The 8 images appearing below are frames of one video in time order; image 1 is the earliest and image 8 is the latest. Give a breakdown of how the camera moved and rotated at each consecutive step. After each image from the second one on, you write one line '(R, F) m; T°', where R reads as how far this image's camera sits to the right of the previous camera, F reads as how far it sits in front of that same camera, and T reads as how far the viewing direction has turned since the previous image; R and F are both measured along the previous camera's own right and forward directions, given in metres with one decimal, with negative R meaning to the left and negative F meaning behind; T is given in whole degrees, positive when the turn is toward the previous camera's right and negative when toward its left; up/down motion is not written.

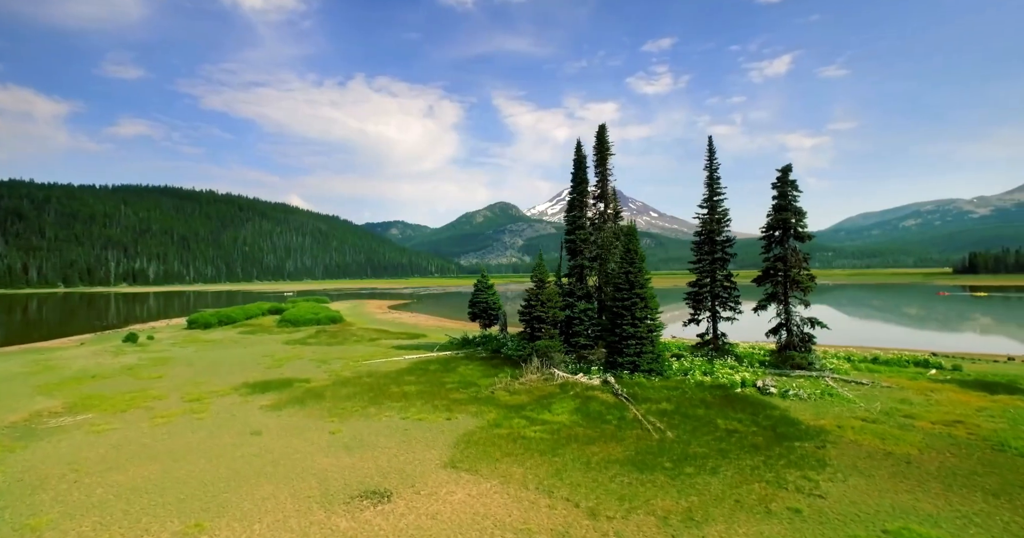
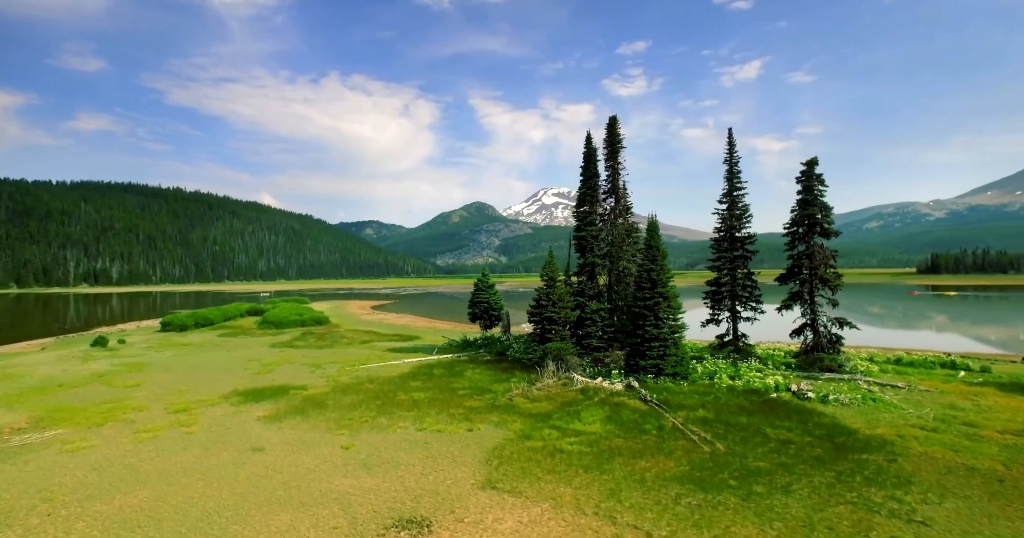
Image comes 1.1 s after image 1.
(-2.4, +2.3) m; +2°
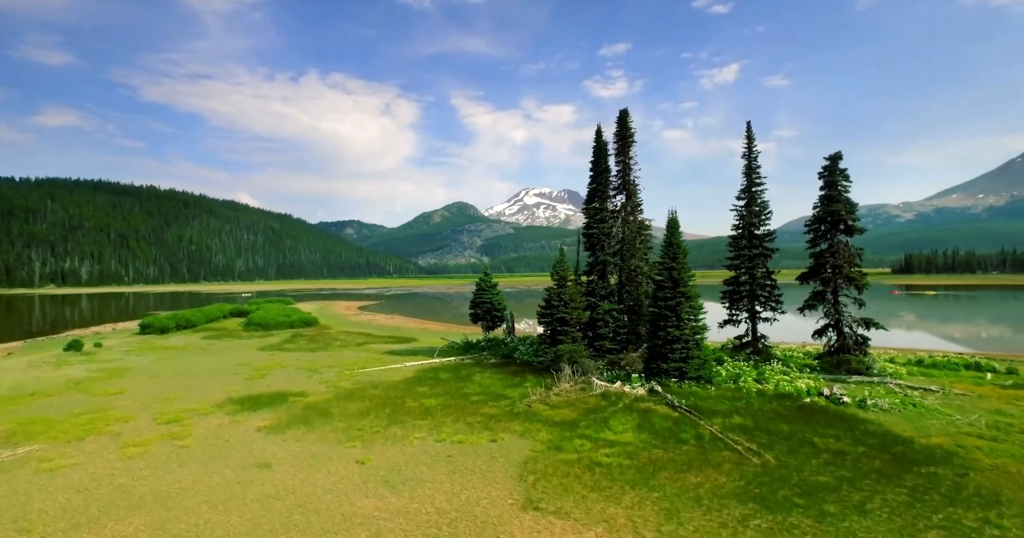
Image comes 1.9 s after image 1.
(-1.9, +1.8) m; +2°
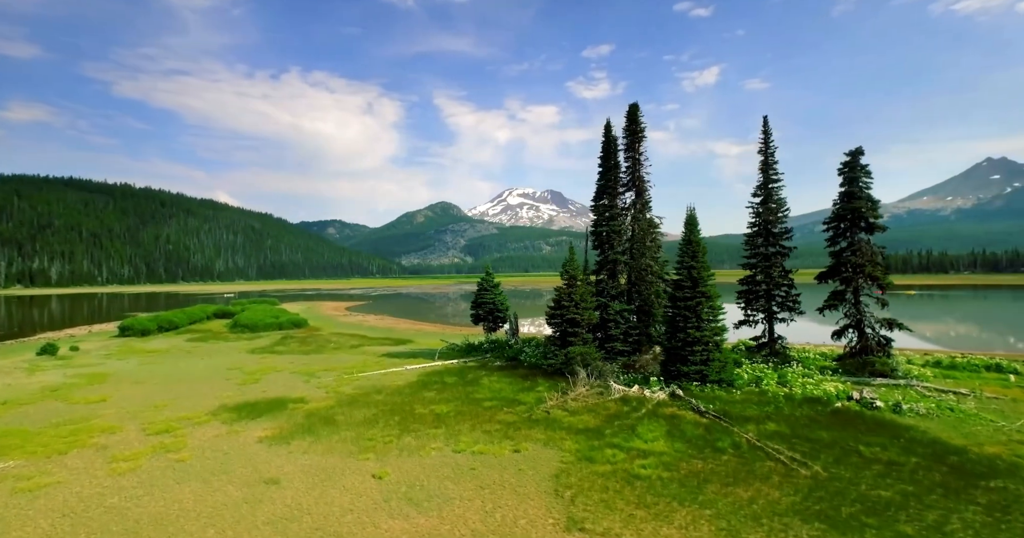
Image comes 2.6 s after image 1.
(-1.7, +1.5) m; +2°
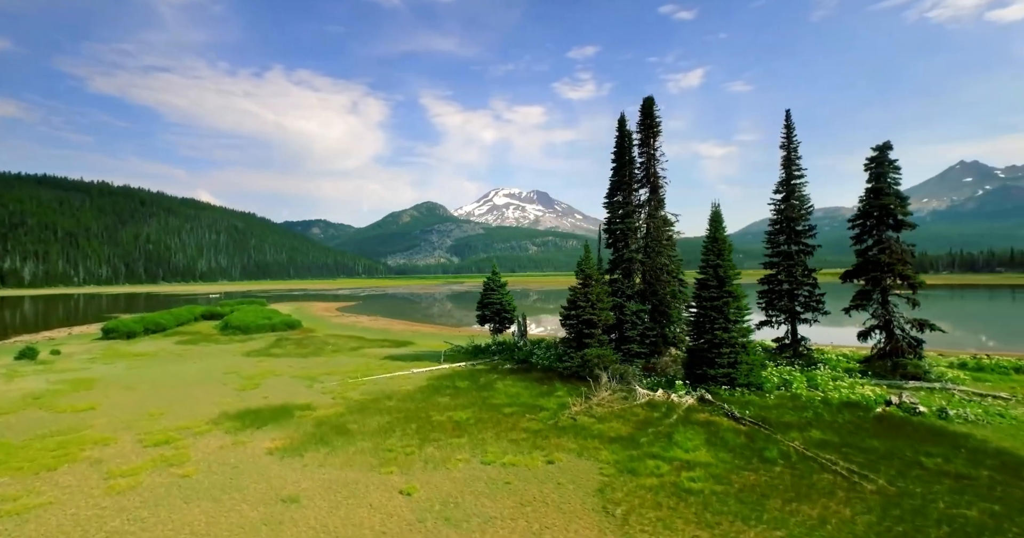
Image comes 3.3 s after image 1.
(-1.8, +1.5) m; +1°
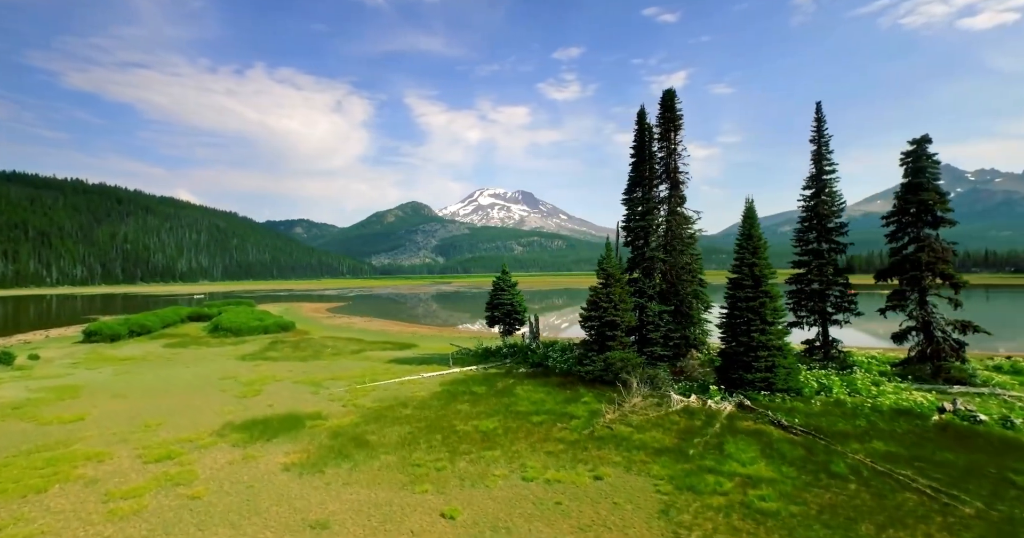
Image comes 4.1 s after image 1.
(-2.1, +1.8) m; +2°
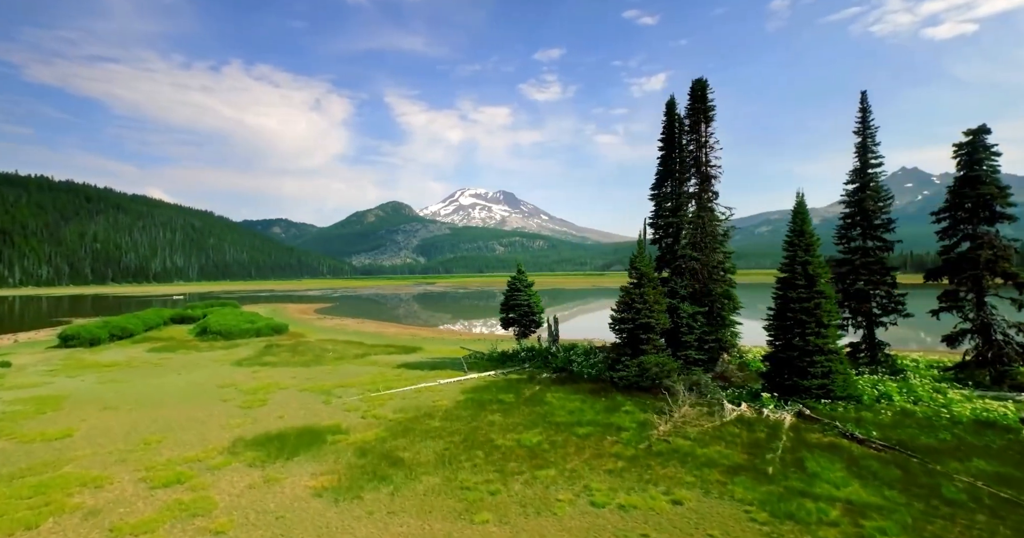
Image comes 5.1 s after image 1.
(-2.8, +2.3) m; +2°
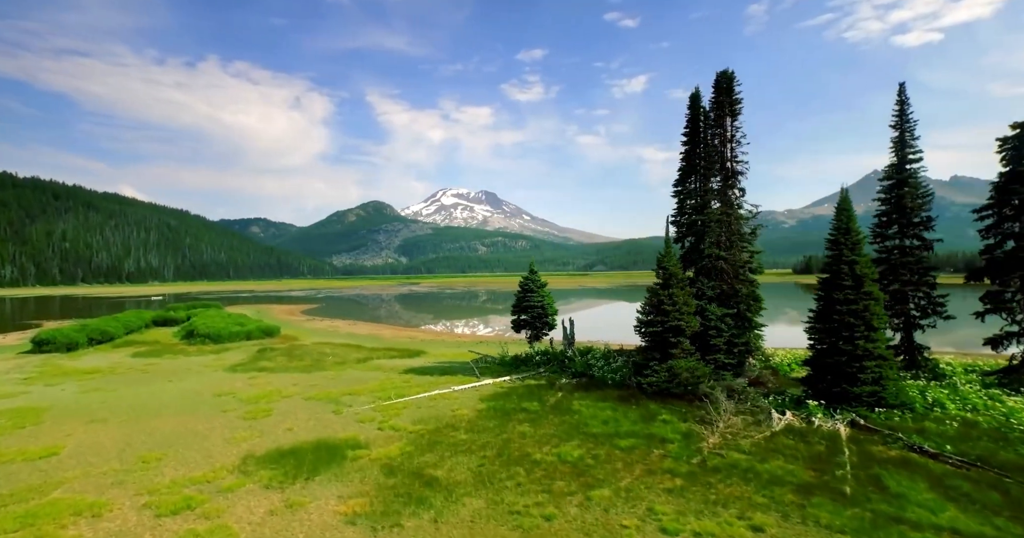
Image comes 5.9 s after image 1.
(-2.3, +1.9) m; +2°
